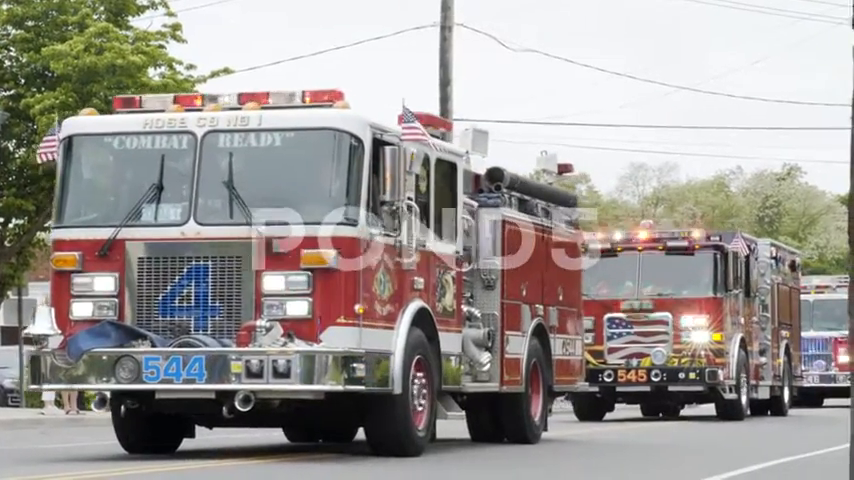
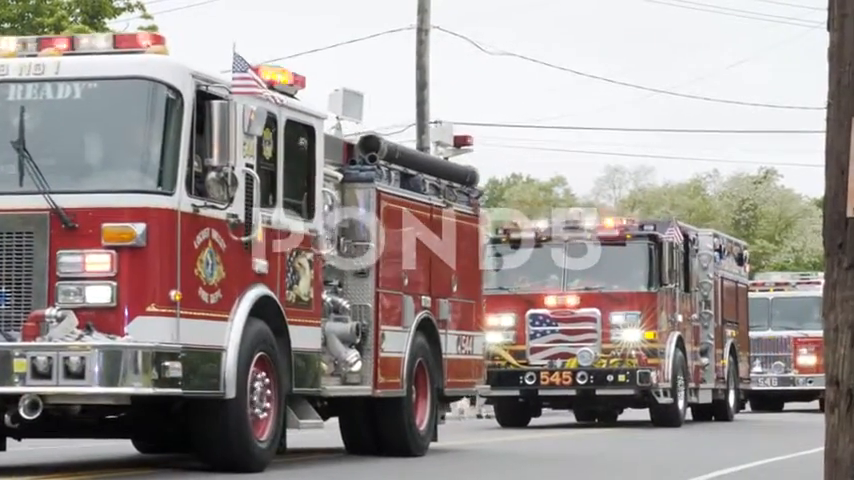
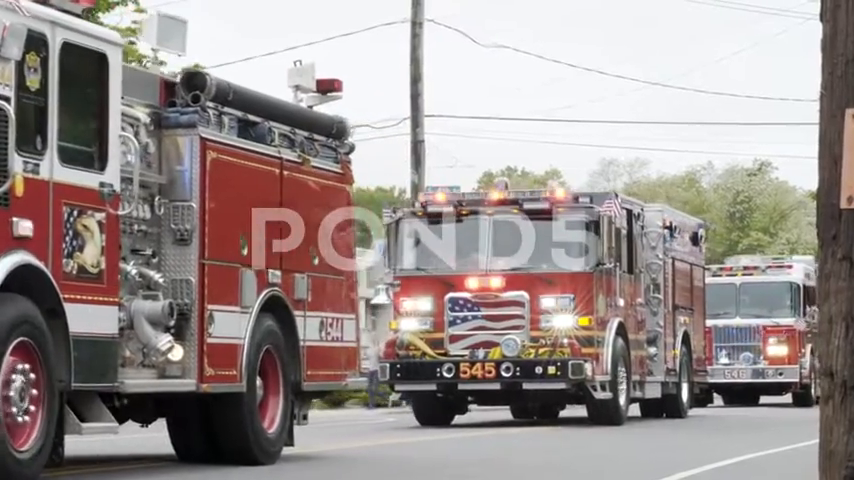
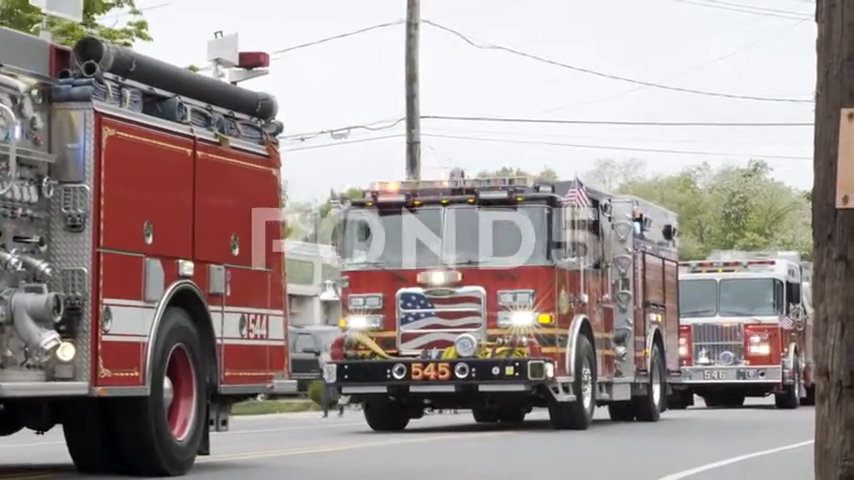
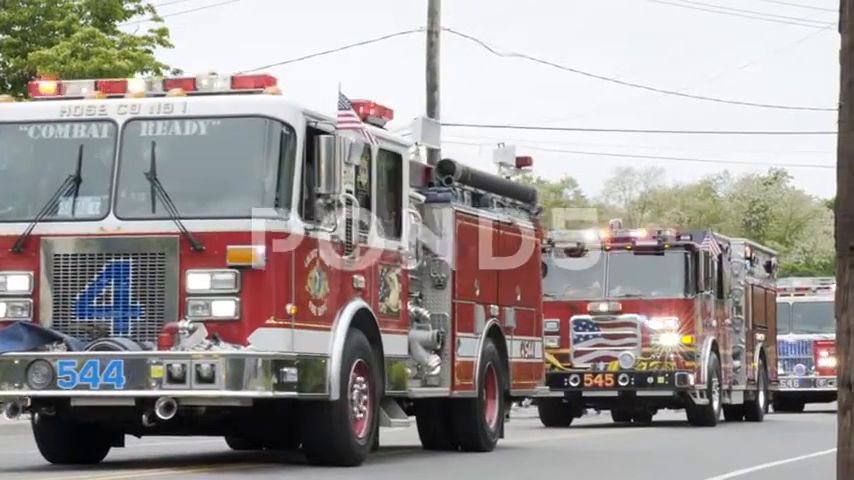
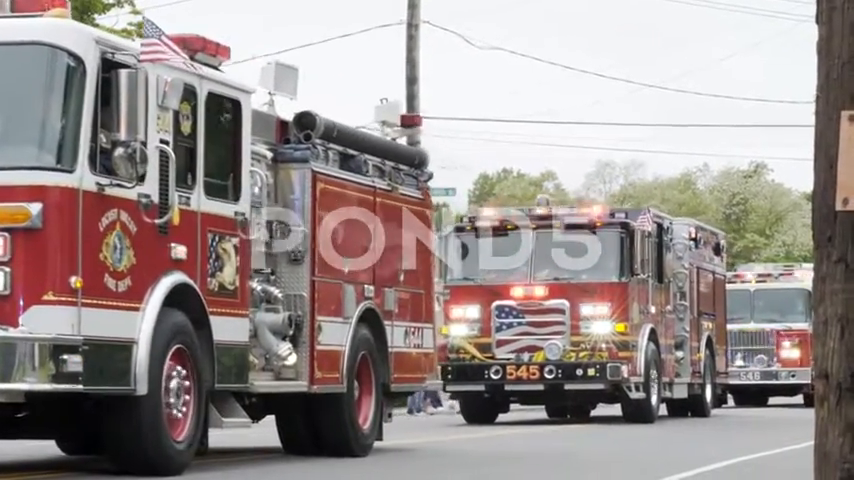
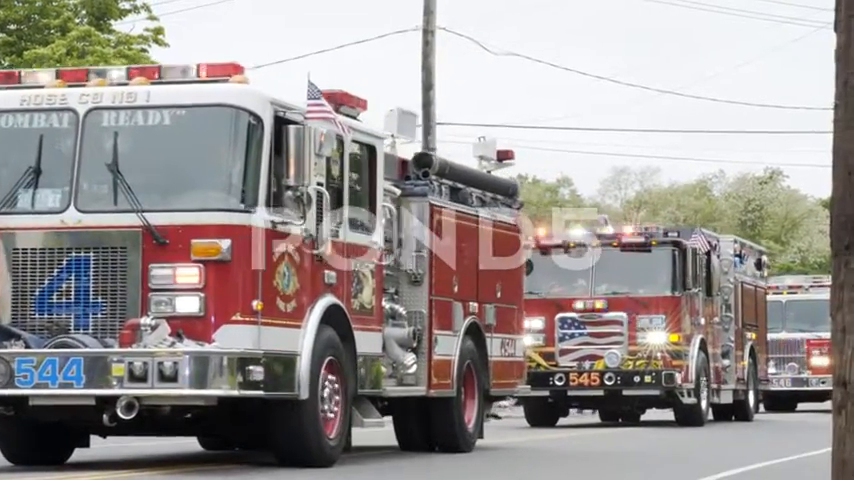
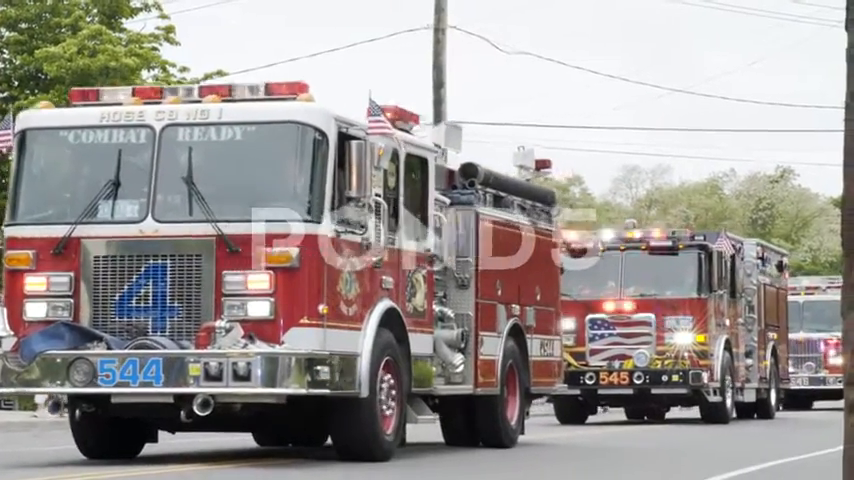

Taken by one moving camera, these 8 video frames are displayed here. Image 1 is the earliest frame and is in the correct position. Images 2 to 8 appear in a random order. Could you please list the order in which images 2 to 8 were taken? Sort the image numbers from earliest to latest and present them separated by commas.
8, 5, 7, 2, 6, 3, 4
